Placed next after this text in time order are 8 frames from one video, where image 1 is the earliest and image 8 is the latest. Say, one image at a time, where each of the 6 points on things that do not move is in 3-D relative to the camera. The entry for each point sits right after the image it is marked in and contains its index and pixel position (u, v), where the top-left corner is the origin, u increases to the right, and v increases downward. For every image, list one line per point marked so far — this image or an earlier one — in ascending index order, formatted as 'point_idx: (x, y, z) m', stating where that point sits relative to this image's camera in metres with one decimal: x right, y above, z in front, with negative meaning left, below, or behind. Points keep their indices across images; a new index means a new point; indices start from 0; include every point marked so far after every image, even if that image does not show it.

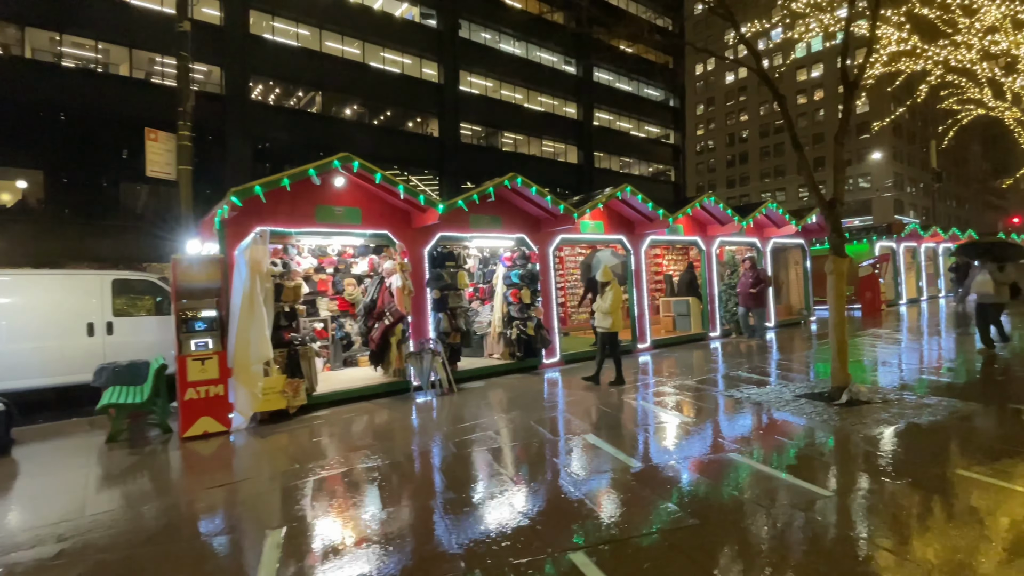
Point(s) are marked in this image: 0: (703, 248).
0: (+5.0, +1.0, +13.8) m
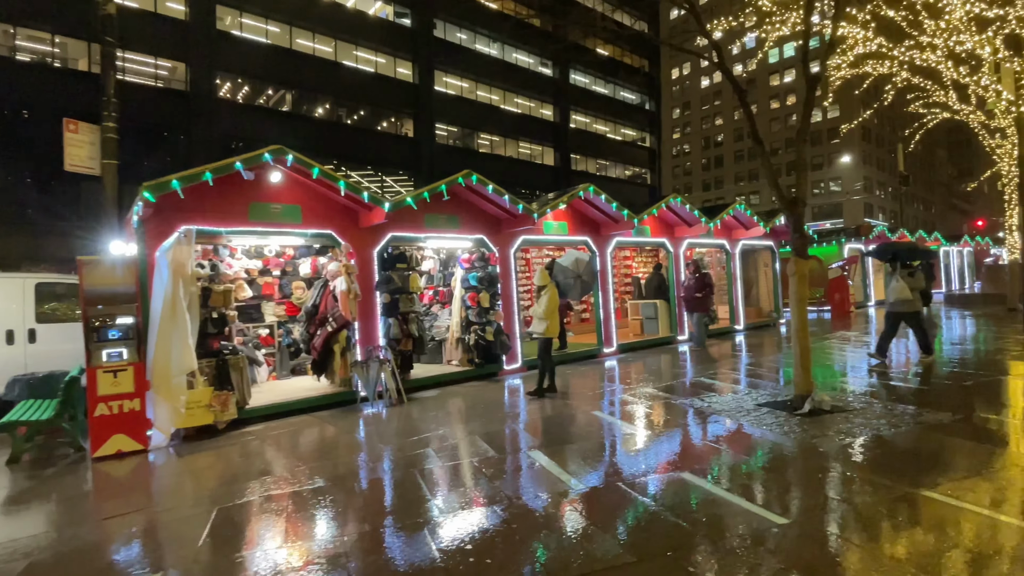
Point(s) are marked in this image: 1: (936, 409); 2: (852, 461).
0: (+4.1, +1.0, +13.5) m
1: (+5.9, -1.7, +7.2) m
2: (+3.7, -1.8, +5.6) m
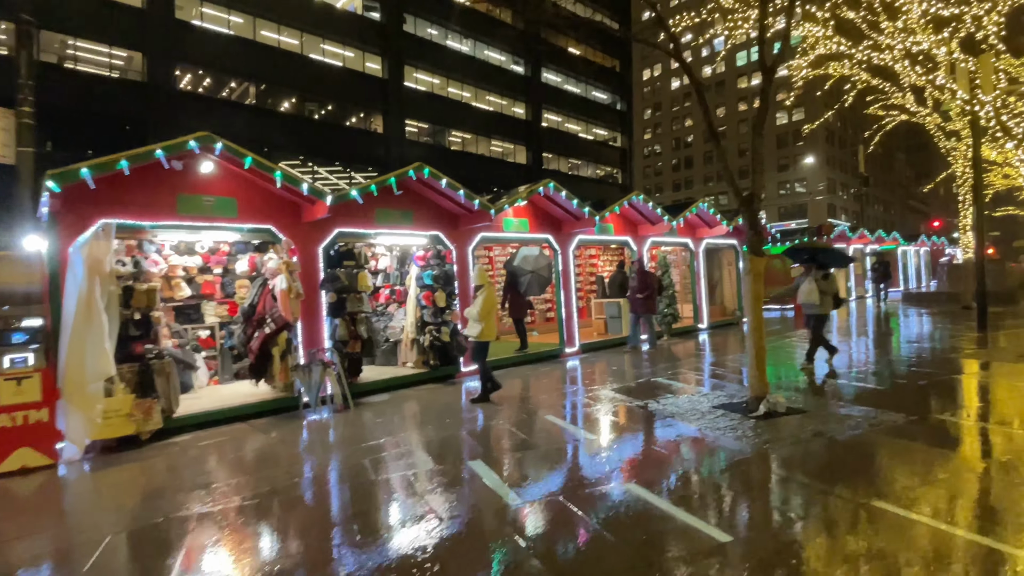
0: (+3.1, +1.0, +13.4) m
1: (+5.2, -1.7, +7.2) m
2: (+3.1, -1.8, +5.4) m
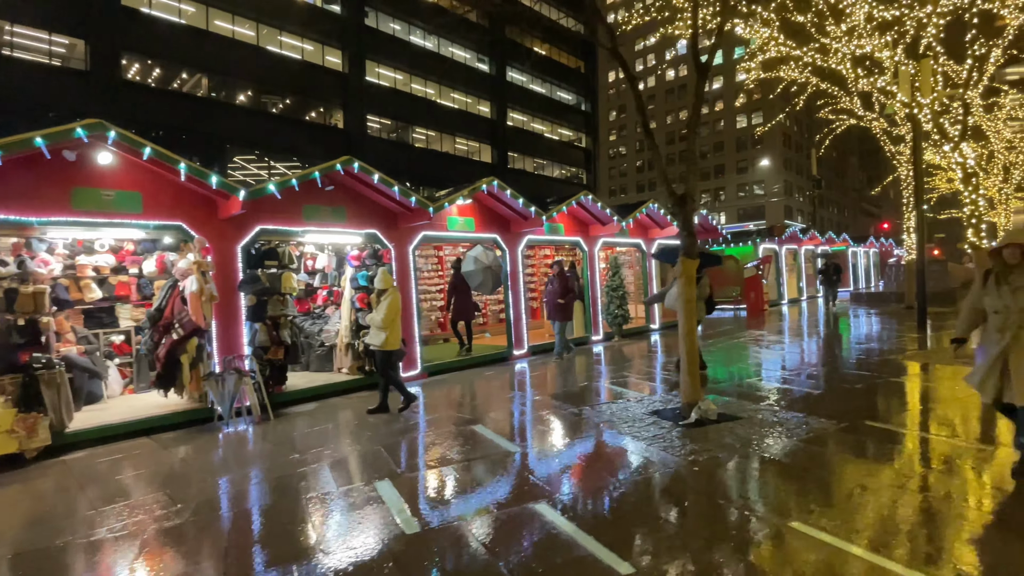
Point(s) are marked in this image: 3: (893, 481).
0: (+1.8, +1.0, +13.2) m
1: (+4.3, -1.7, +7.1) m
2: (+2.3, -1.8, +5.2) m
3: (+3.5, -1.8, +5.0) m
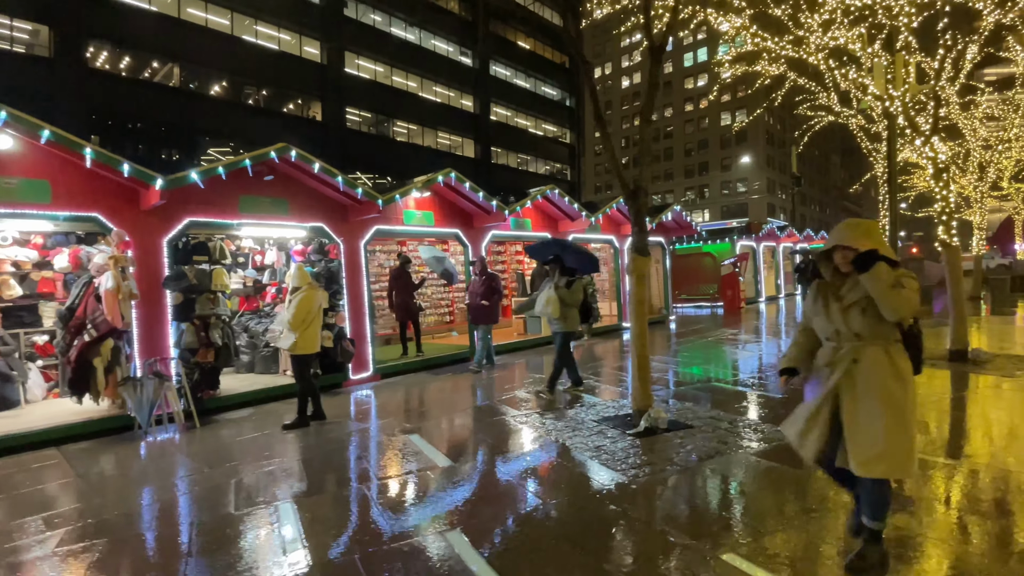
0: (+1.0, +1.1, +12.7) m
1: (+3.7, -1.7, +6.8) m
2: (+1.6, -1.8, +4.9) m
3: (+2.9, -1.8, +4.6) m
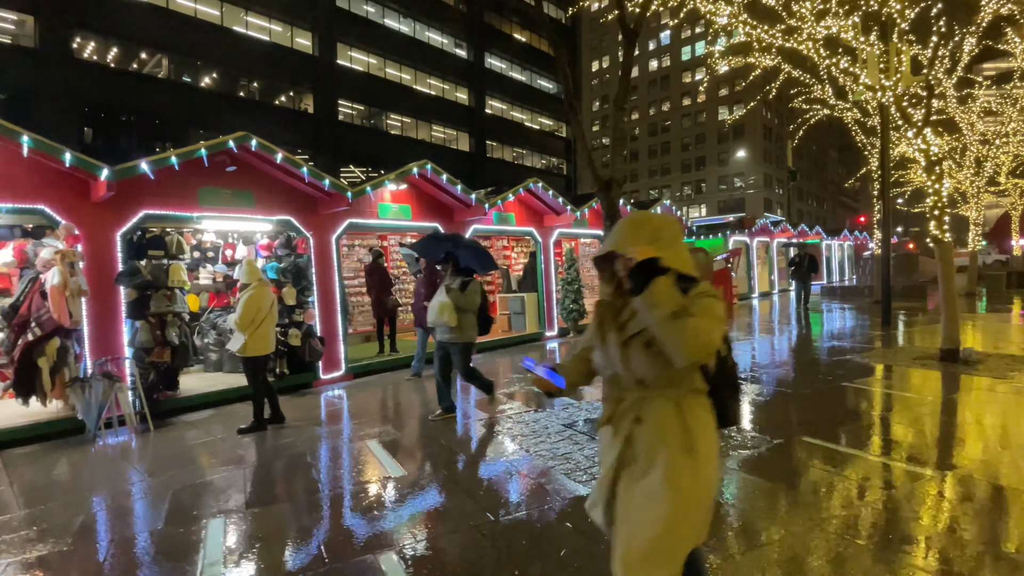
0: (+0.6, +1.1, +12.4) m
1: (+3.3, -1.6, +6.5) m
2: (+1.3, -1.8, +4.6) m
3: (+2.5, -1.8, +4.3) m
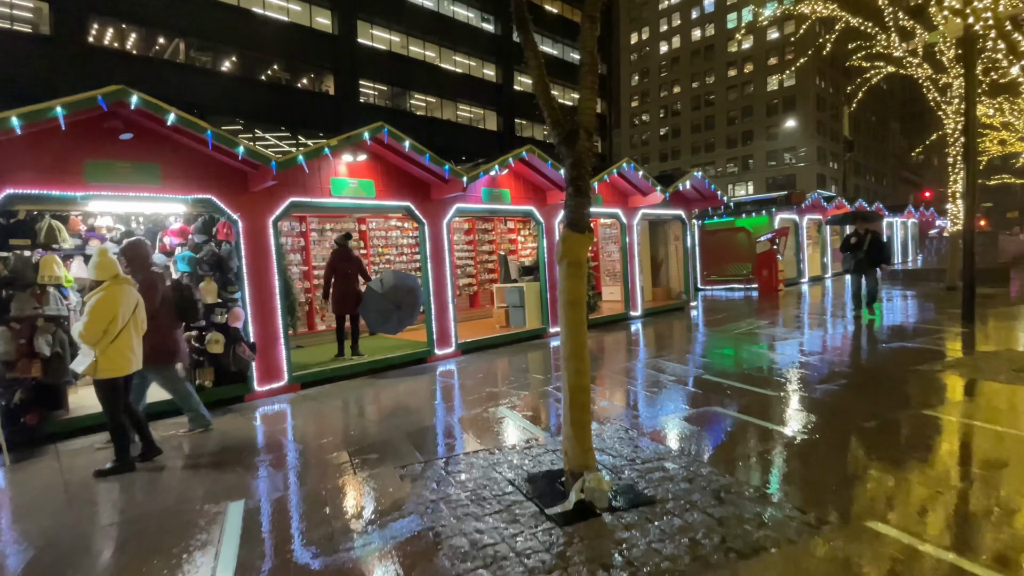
0: (+0.6, +1.4, +10.7) m
1: (+2.8, -1.6, +4.6) m
2: (+0.7, -1.8, +2.9) m
3: (+1.9, -1.8, +2.5) m
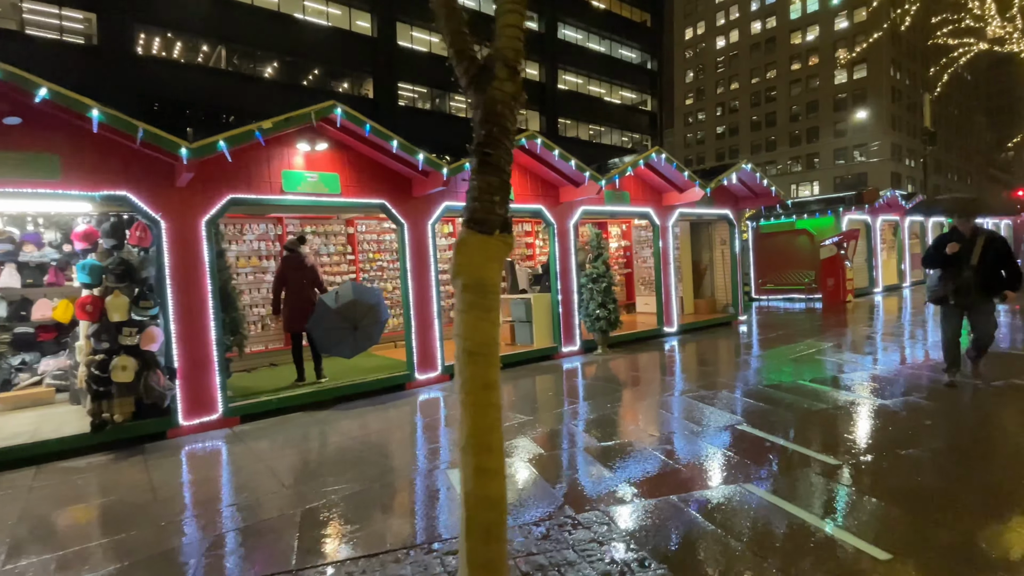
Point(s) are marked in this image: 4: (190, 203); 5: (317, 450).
0: (+0.7, +1.2, +9.1) m
1: (+2.3, -1.8, +2.9) m
2: (0.0, -2.0, +1.4) m
3: (+1.2, -2.0, +0.9) m
4: (-3.5, +0.9, +5.8) m
5: (-2.3, -1.8, +5.5) m
